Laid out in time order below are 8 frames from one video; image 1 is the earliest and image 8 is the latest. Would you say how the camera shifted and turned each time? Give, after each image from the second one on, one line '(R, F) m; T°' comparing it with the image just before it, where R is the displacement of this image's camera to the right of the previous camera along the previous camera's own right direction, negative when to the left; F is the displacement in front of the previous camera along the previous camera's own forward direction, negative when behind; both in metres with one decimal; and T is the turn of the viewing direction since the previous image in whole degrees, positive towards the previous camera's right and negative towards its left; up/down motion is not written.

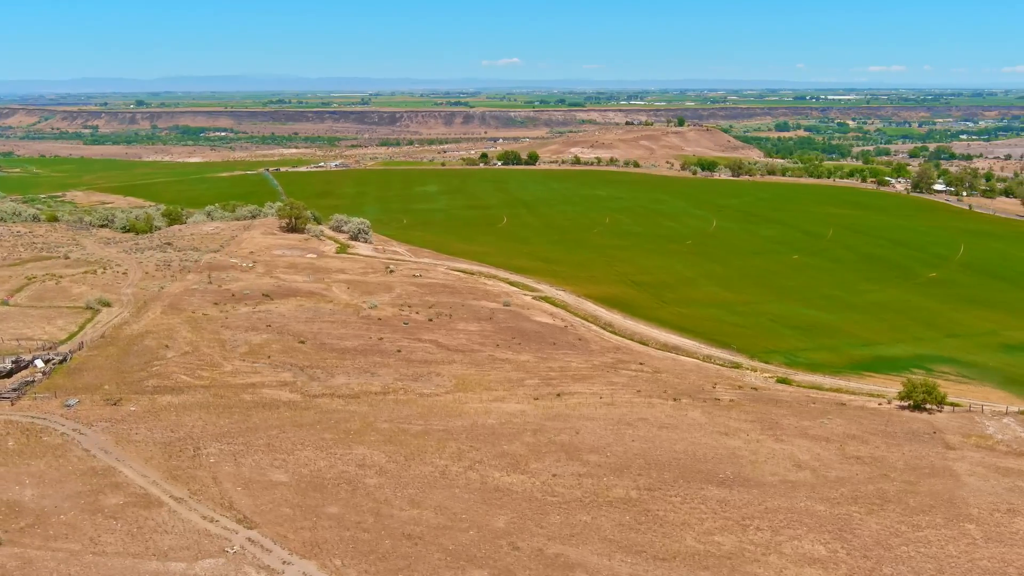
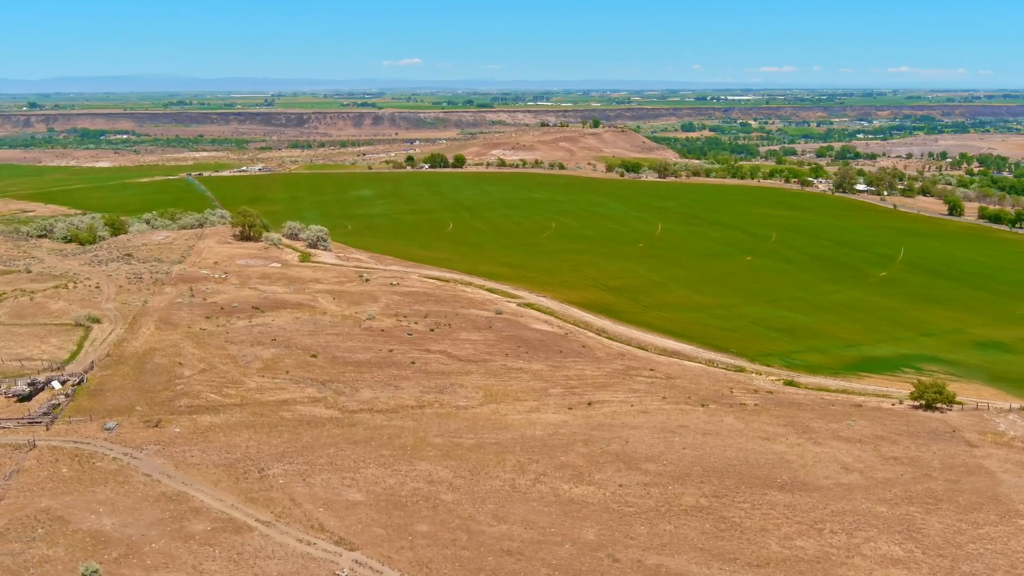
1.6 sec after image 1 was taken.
(-4.0, 0.0) m; +5°
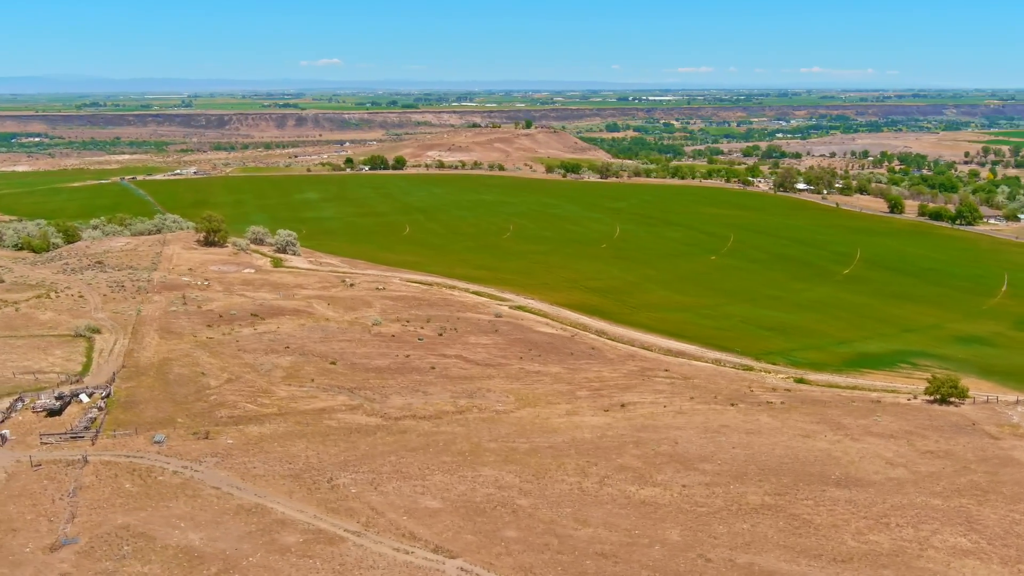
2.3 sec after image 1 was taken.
(-3.6, 0.0) m; +4°
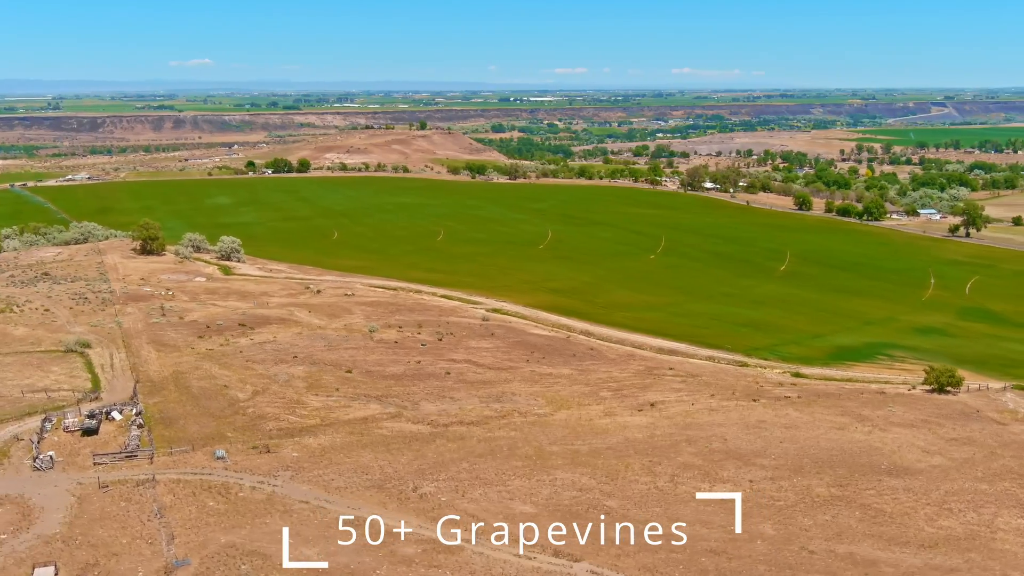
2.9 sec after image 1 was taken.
(-5.0, 0.0) m; +6°
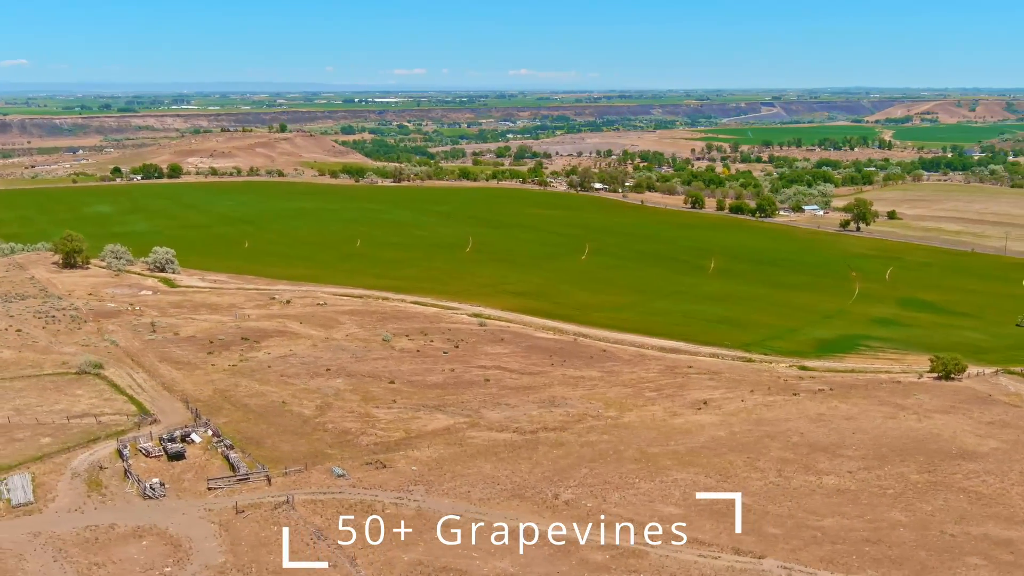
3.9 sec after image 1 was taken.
(-7.2, +0.3) m; +8°
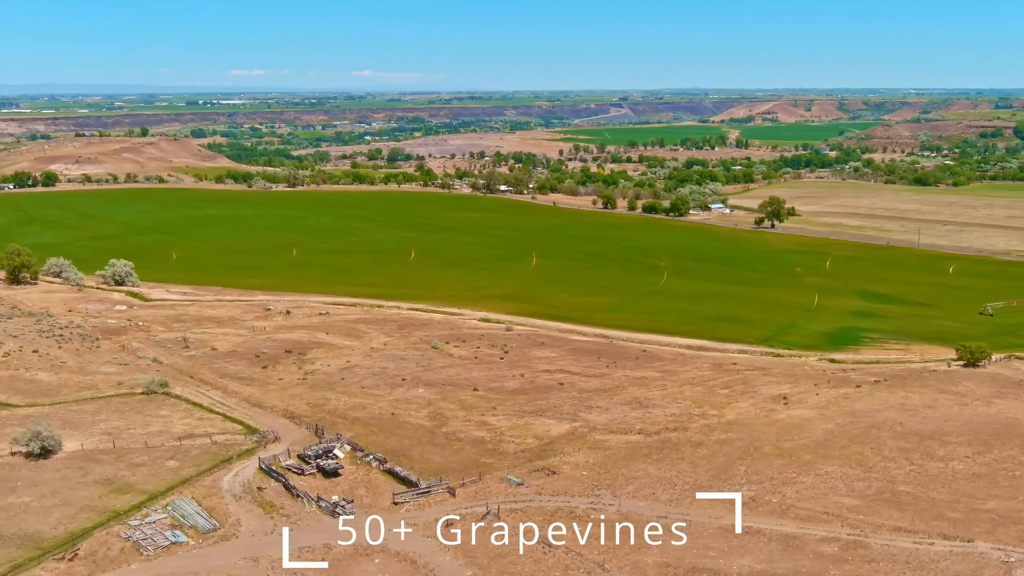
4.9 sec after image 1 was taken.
(-8.4, +0.2) m; +8°
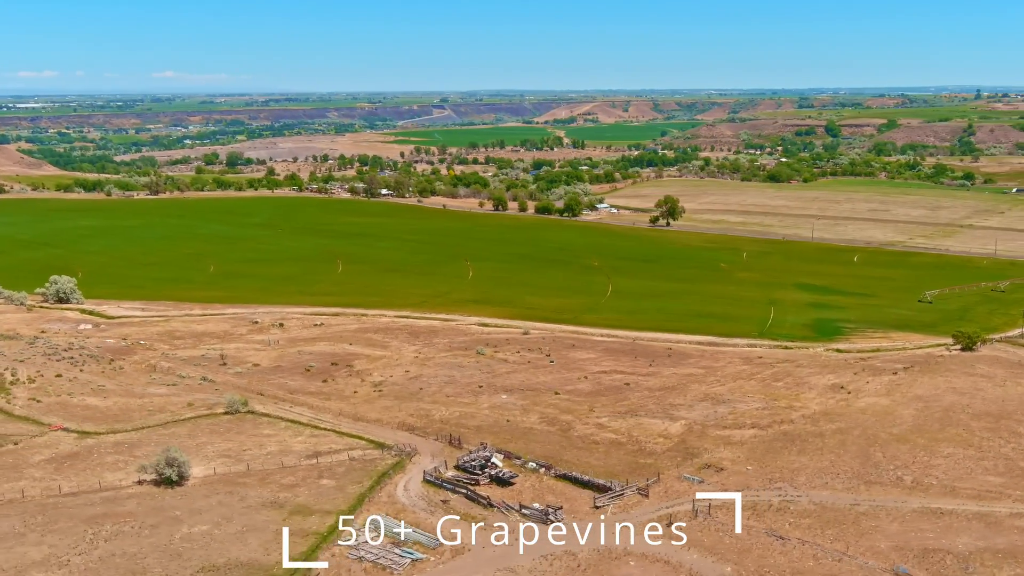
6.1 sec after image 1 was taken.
(-9.4, +0.2) m; +9°
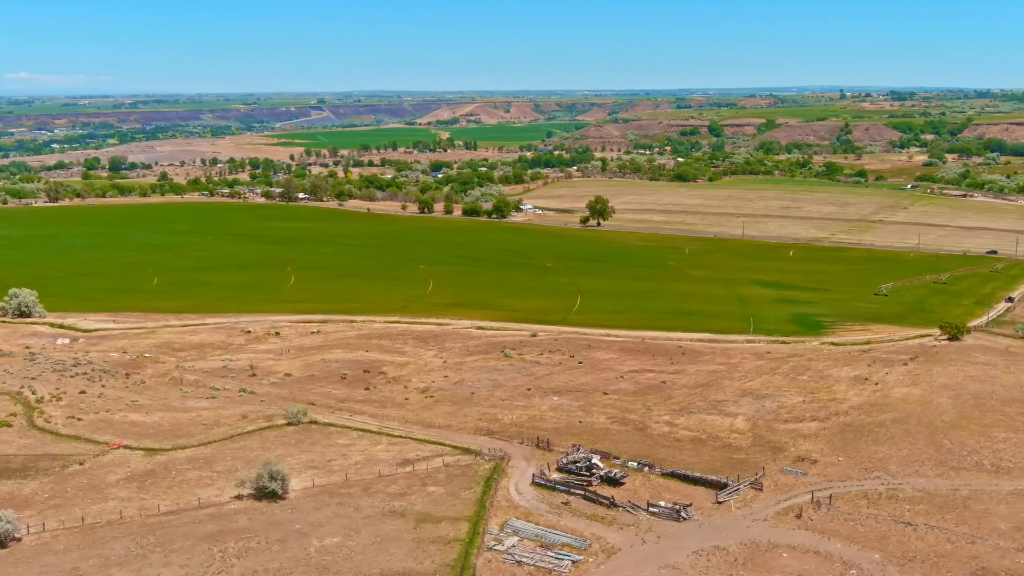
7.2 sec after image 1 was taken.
(-6.3, -0.1) m; +6°
